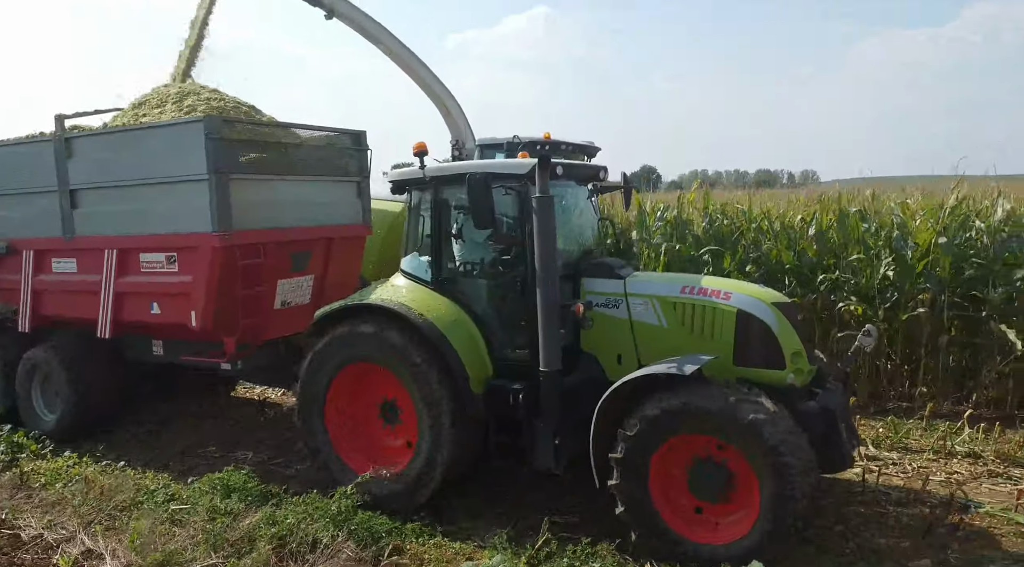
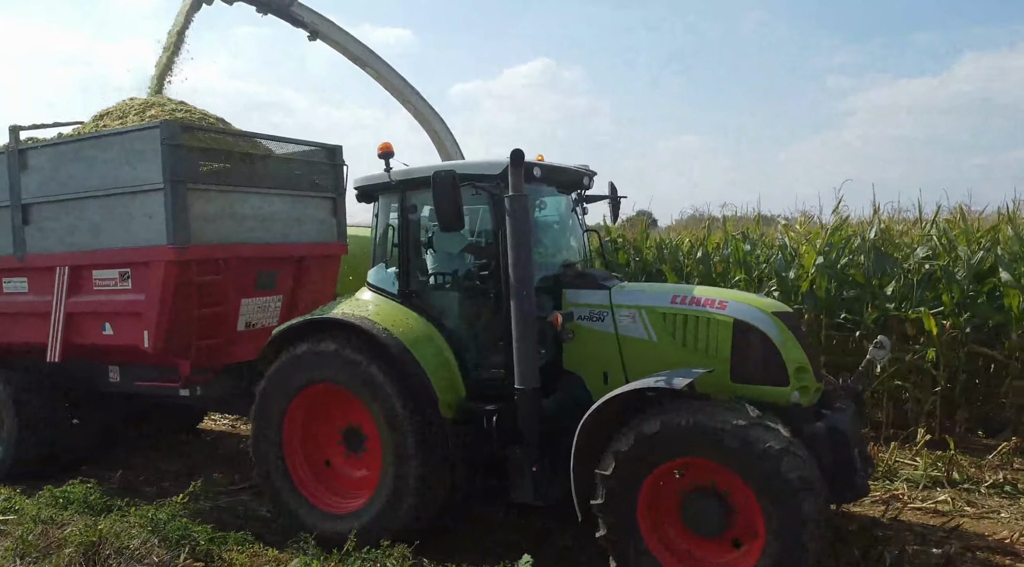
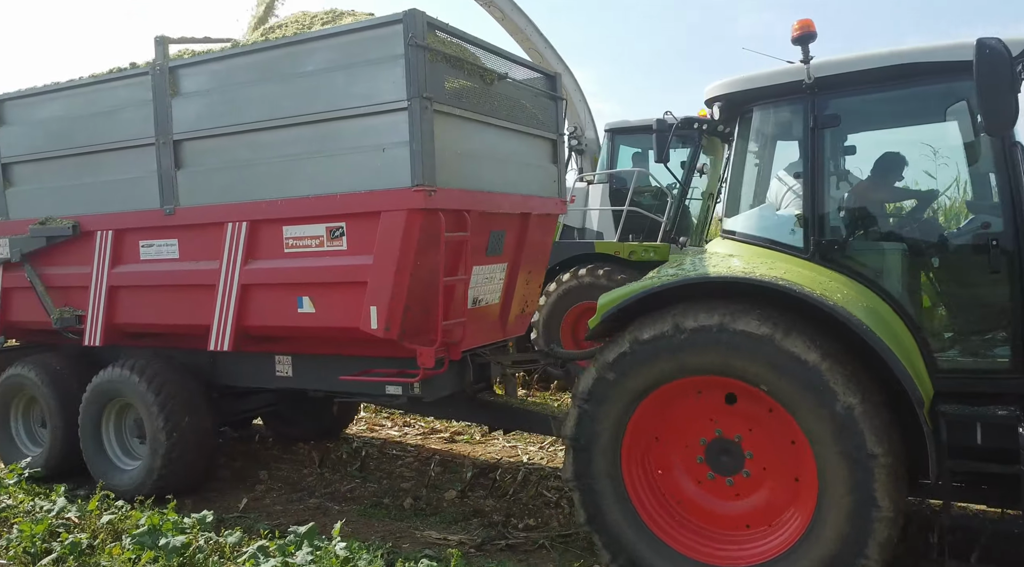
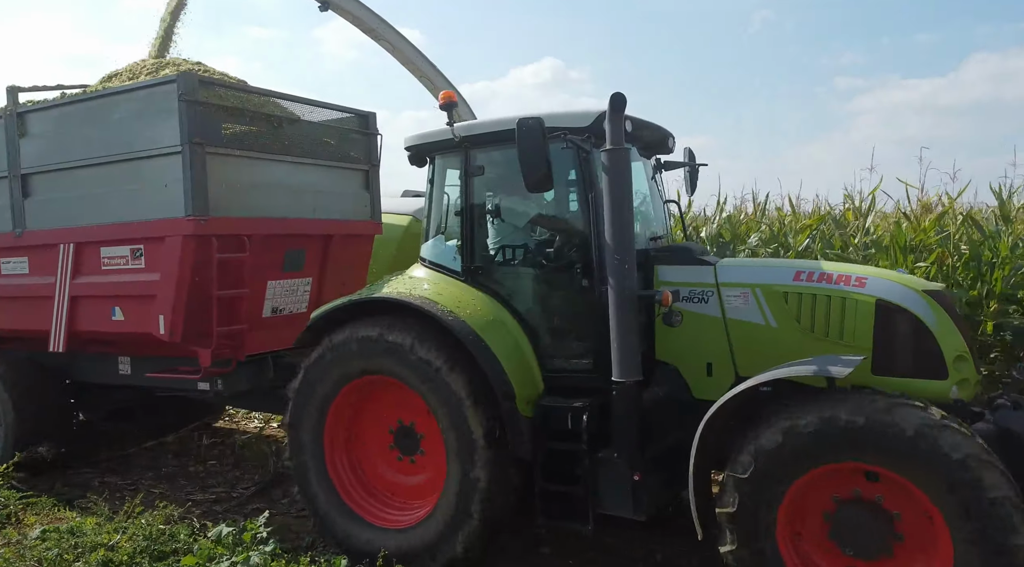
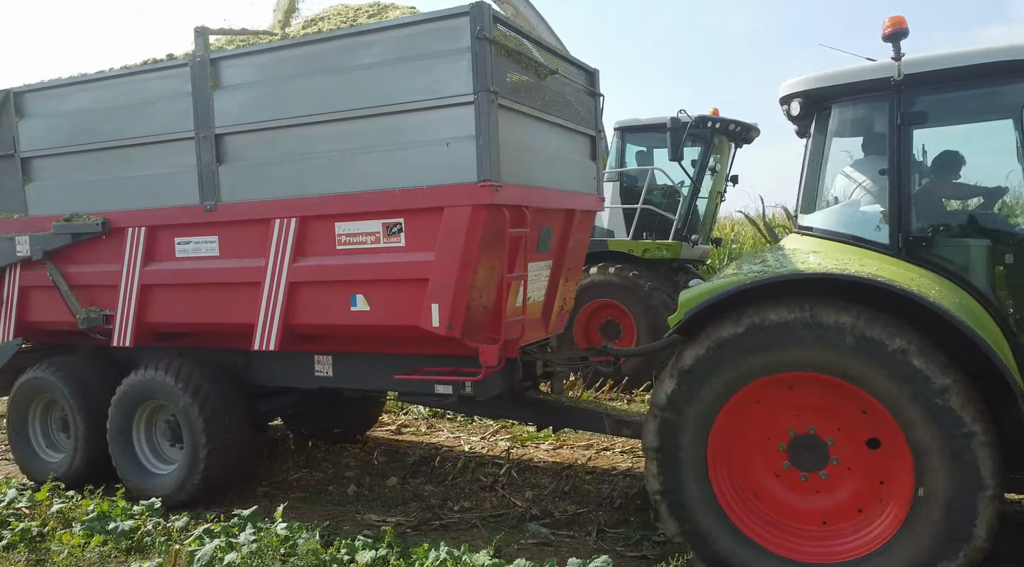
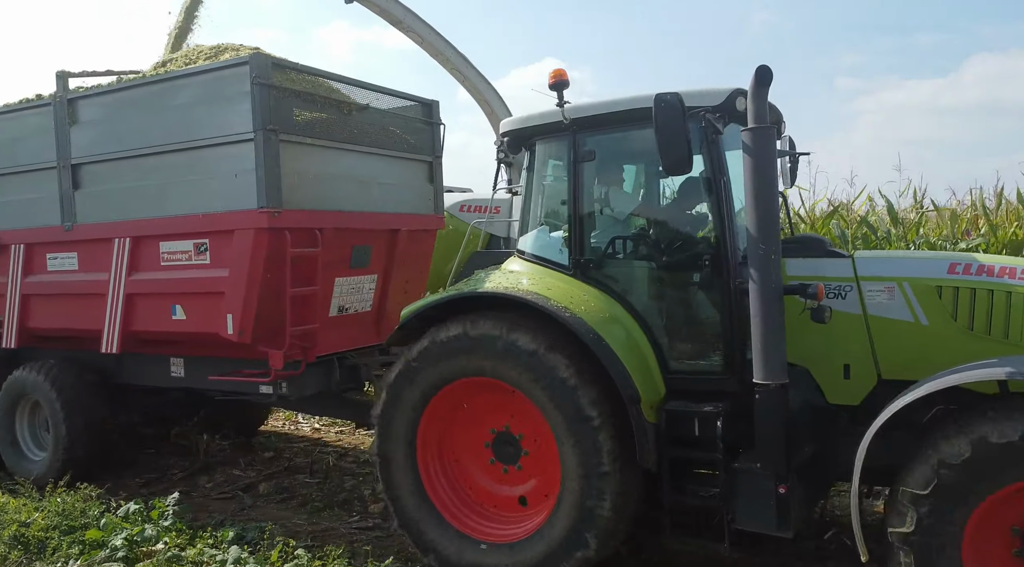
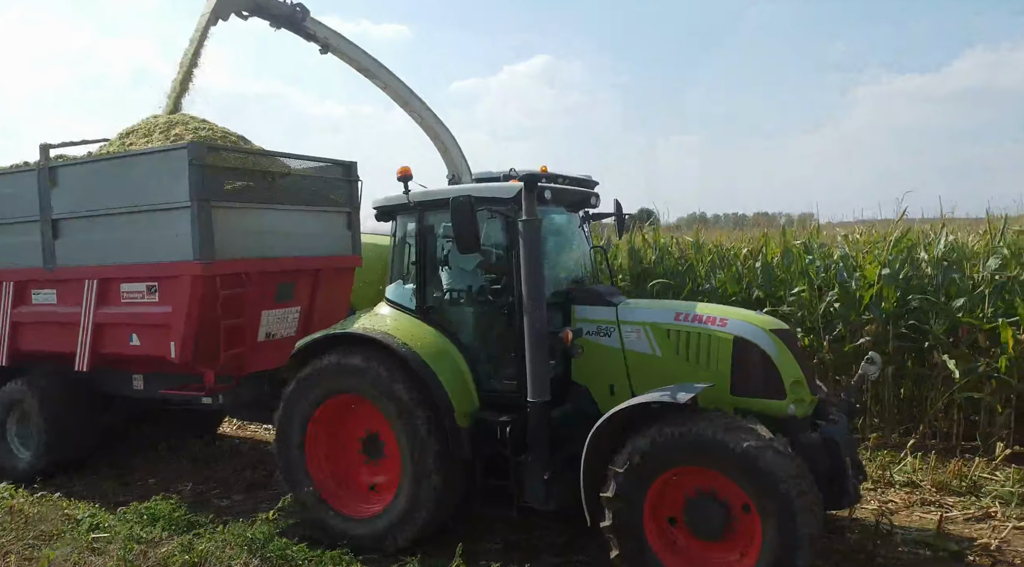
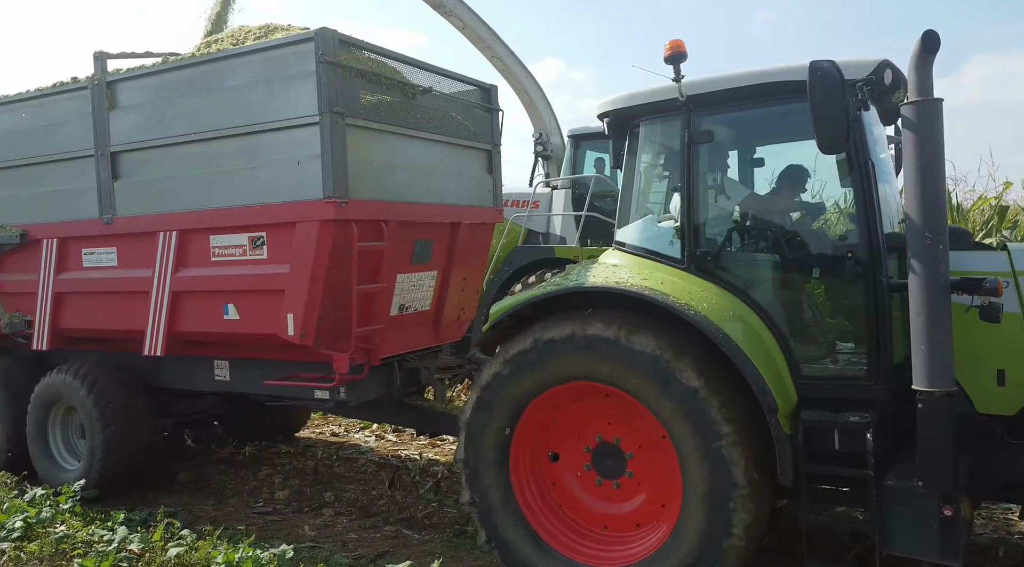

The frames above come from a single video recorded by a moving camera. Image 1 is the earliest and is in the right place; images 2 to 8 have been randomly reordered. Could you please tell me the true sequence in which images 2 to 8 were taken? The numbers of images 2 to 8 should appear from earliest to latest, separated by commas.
7, 2, 4, 6, 8, 3, 5
